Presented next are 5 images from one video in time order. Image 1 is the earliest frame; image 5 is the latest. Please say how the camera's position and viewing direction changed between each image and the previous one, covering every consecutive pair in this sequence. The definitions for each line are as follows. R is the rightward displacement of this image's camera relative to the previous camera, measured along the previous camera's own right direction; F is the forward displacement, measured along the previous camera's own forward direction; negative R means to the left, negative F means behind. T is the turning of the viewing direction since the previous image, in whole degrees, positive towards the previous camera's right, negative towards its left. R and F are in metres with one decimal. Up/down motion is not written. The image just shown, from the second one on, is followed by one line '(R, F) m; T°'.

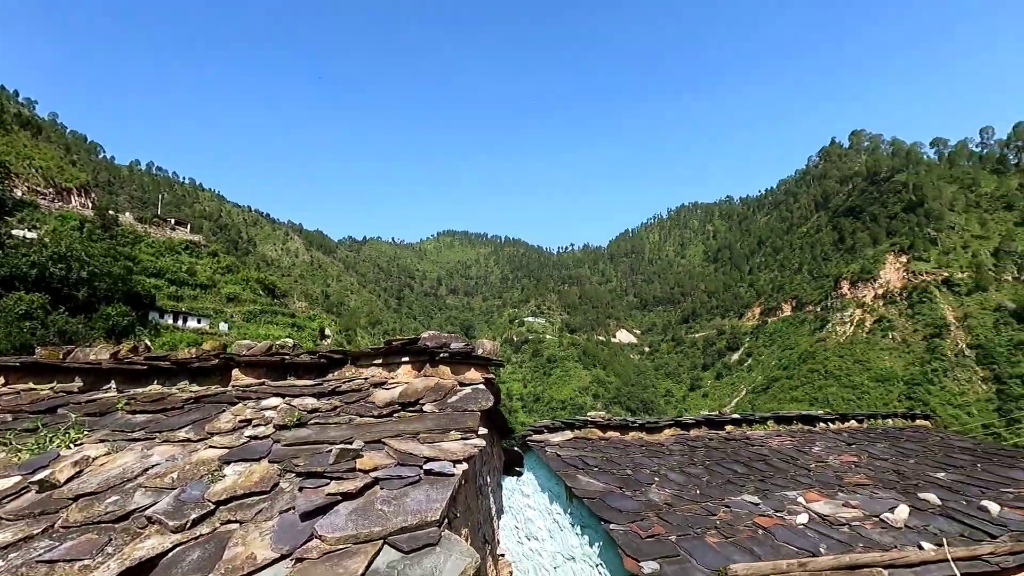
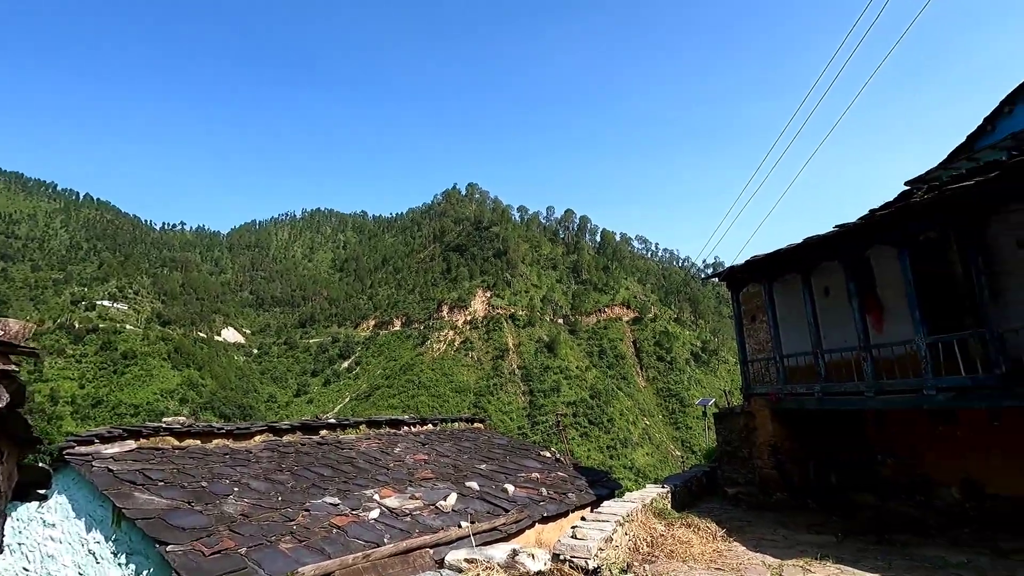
(+0.1, -0.1) m; +39°
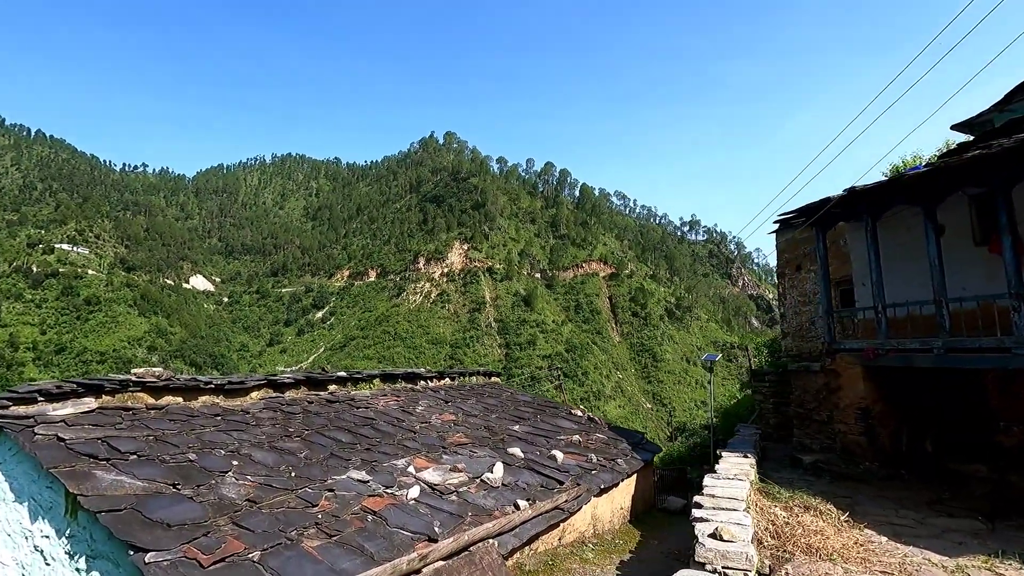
(-1.0, +1.4) m; +3°
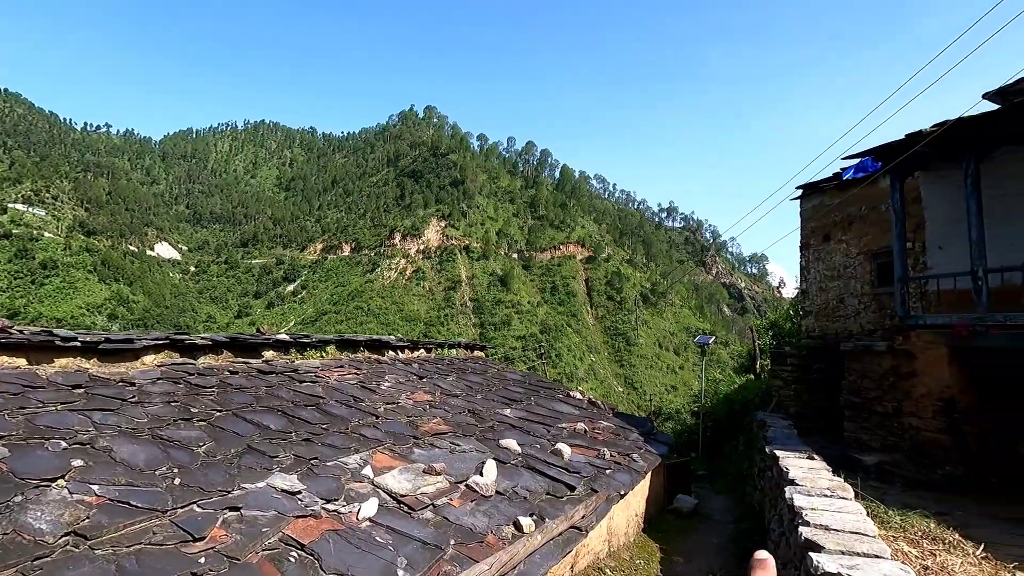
(-0.2, +1.6) m; +3°
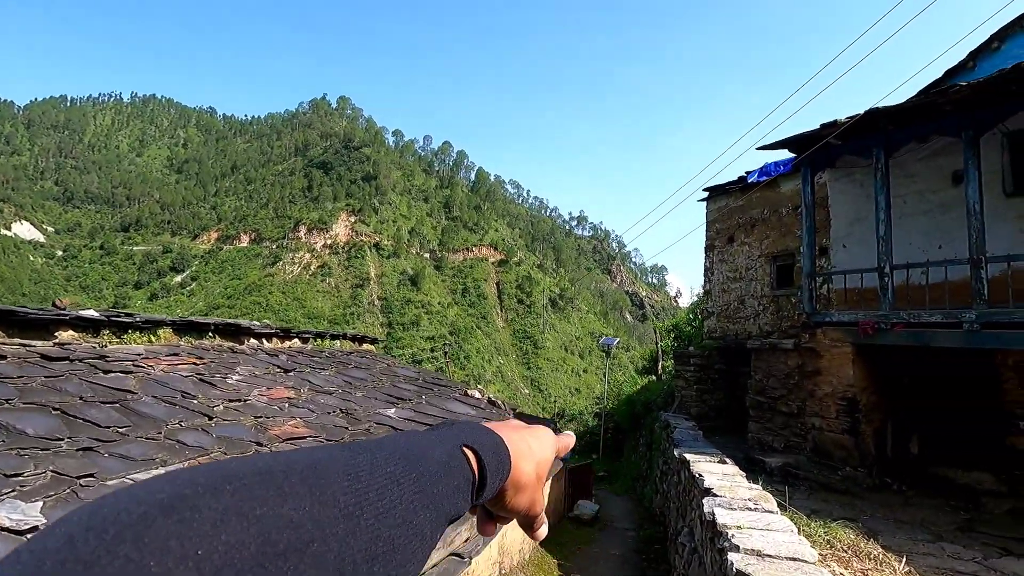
(+0.2, +0.8) m; +9°
